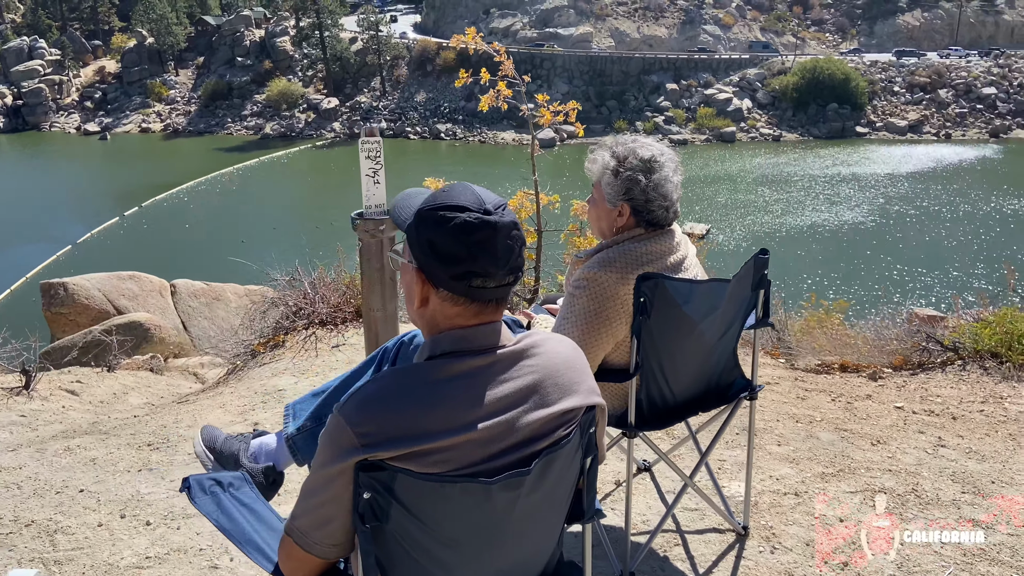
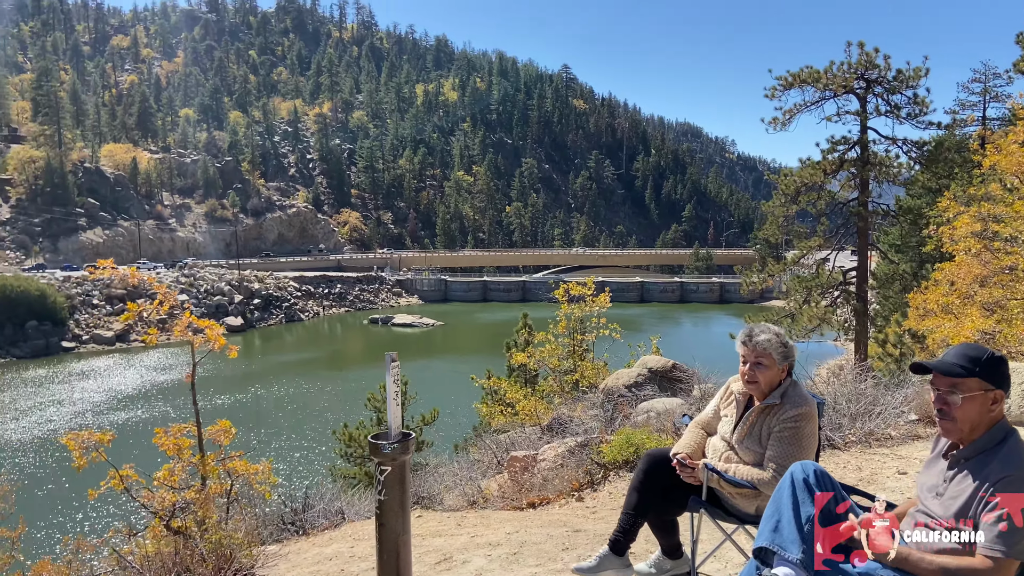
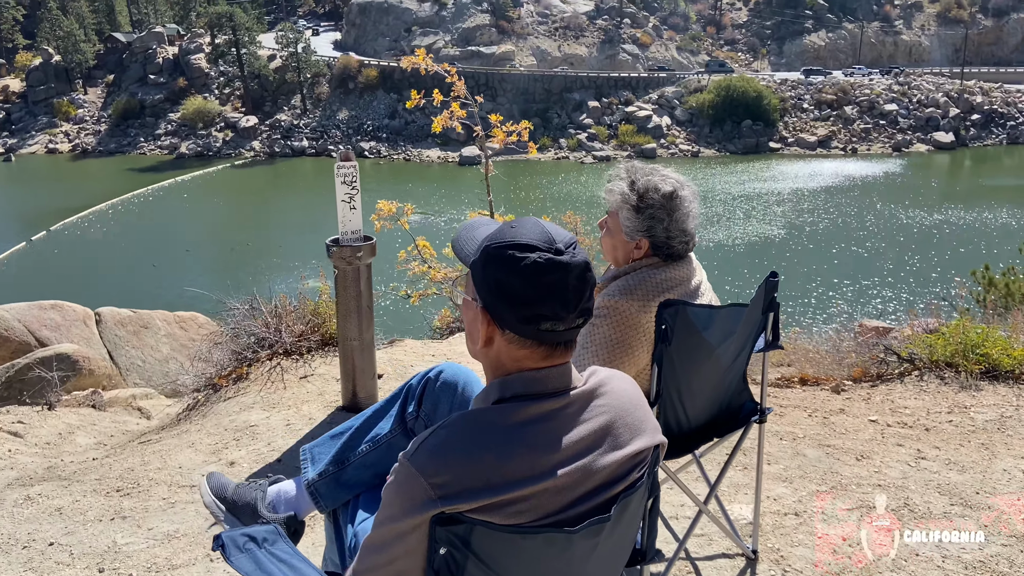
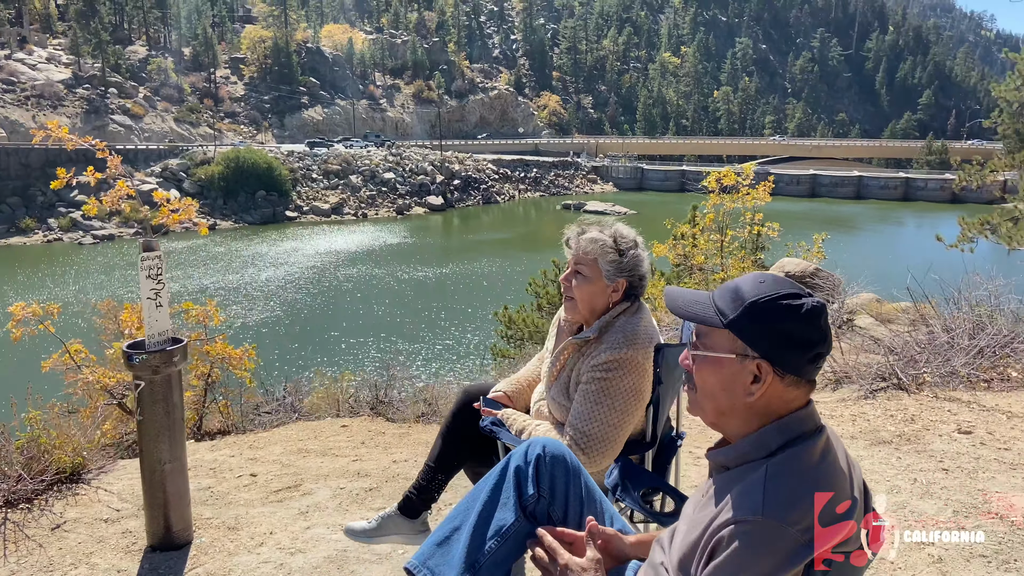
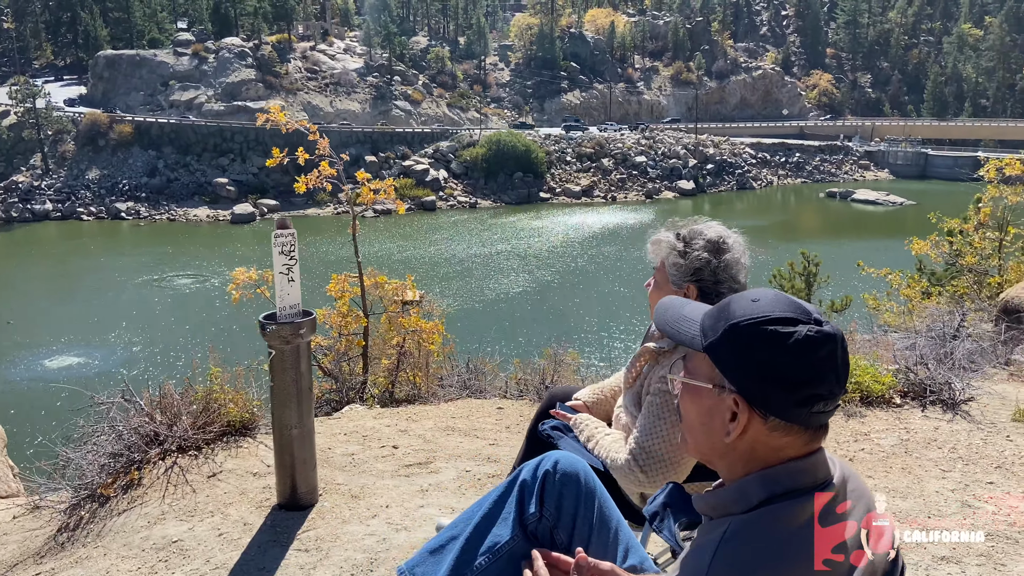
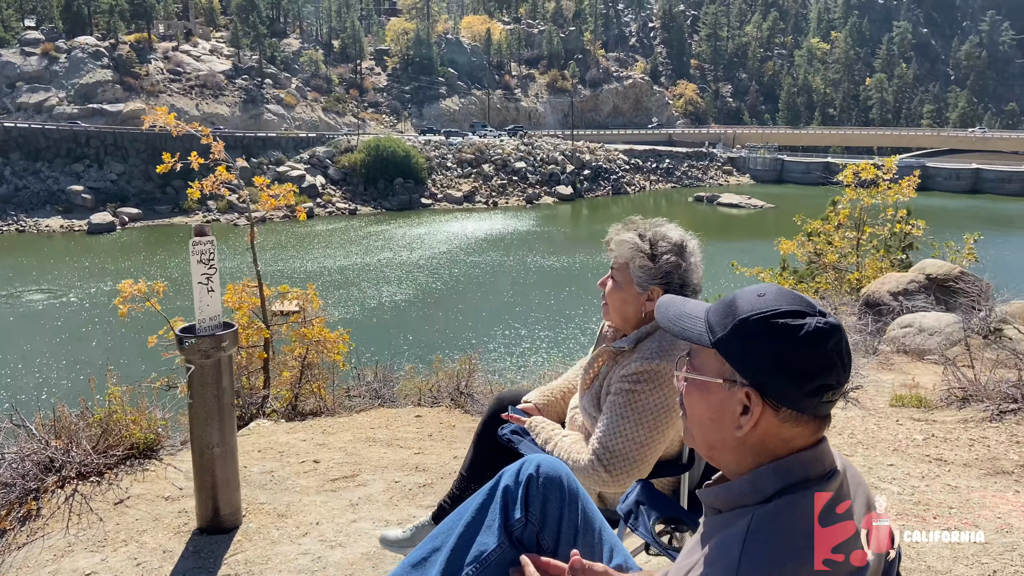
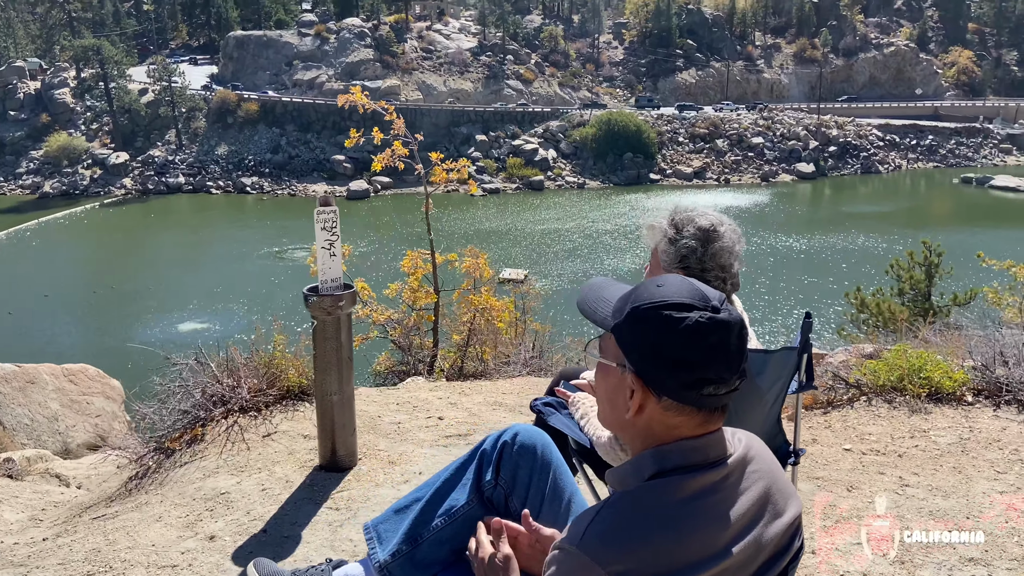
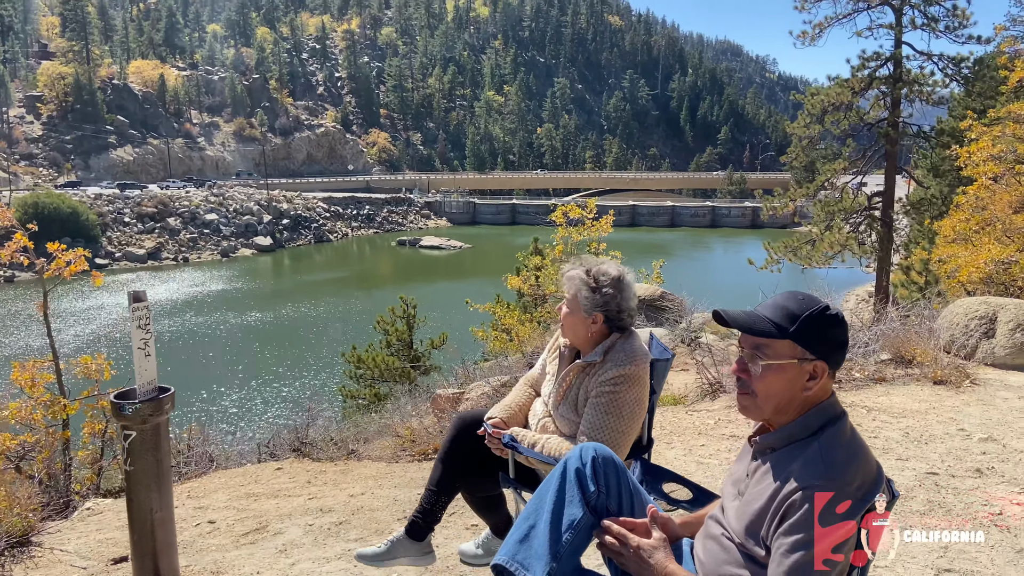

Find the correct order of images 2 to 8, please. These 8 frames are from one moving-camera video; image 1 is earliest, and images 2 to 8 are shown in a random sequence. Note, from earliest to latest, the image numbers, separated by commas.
3, 7, 5, 6, 4, 8, 2
